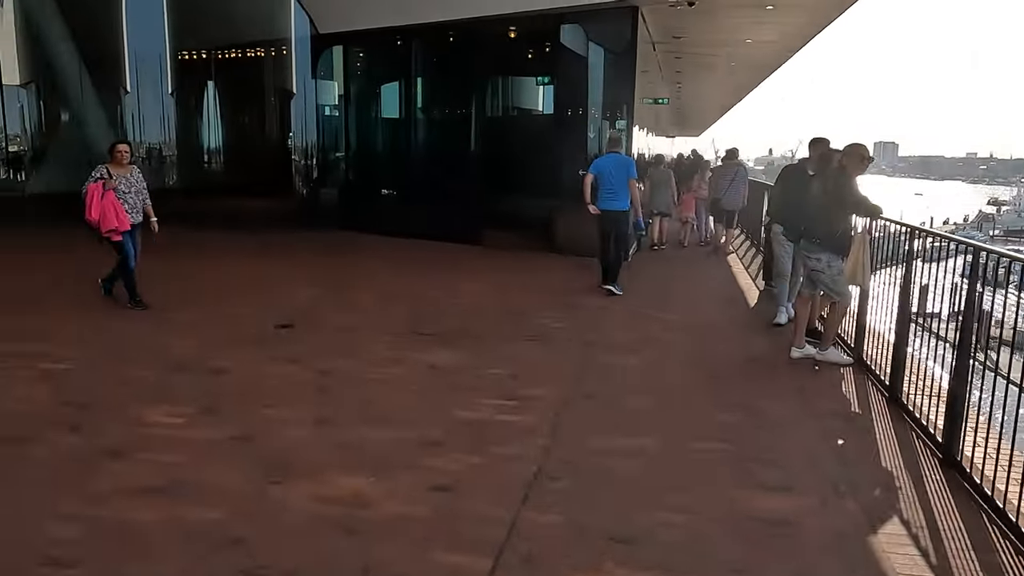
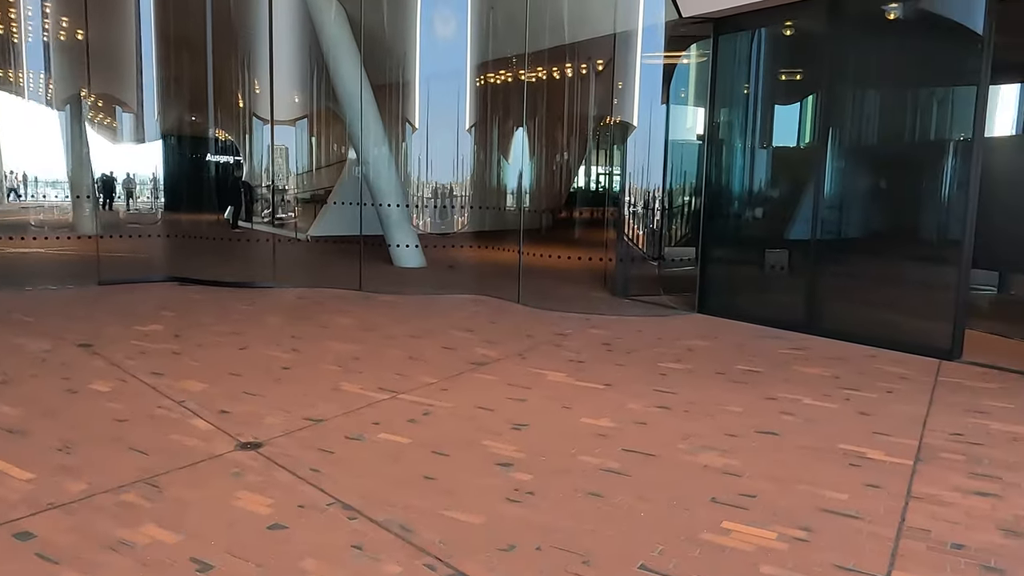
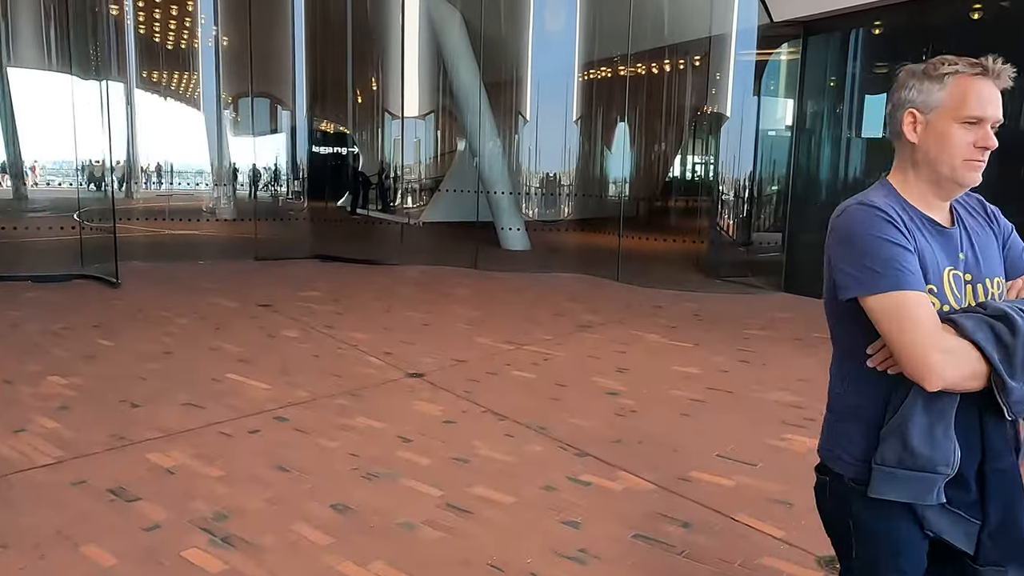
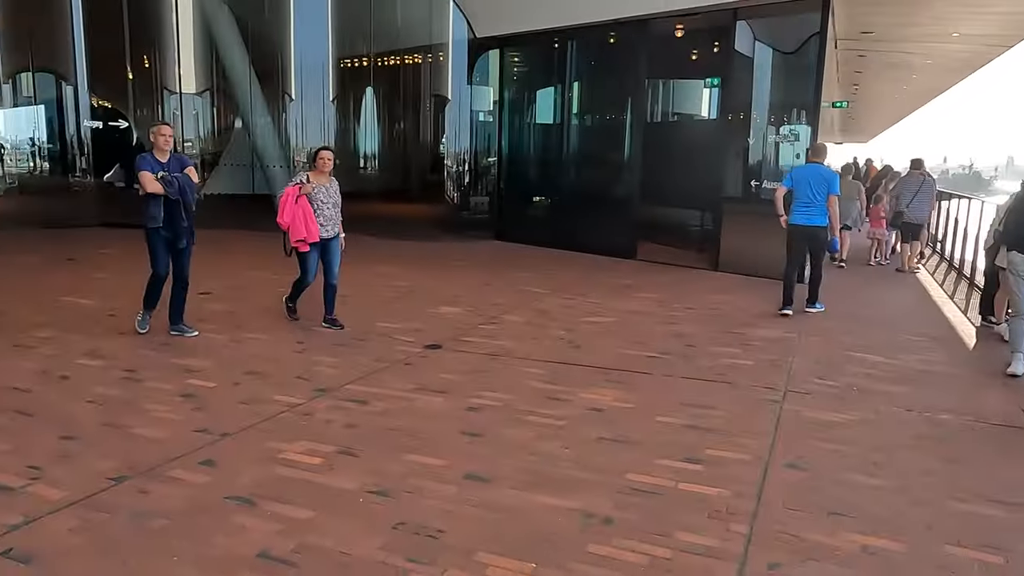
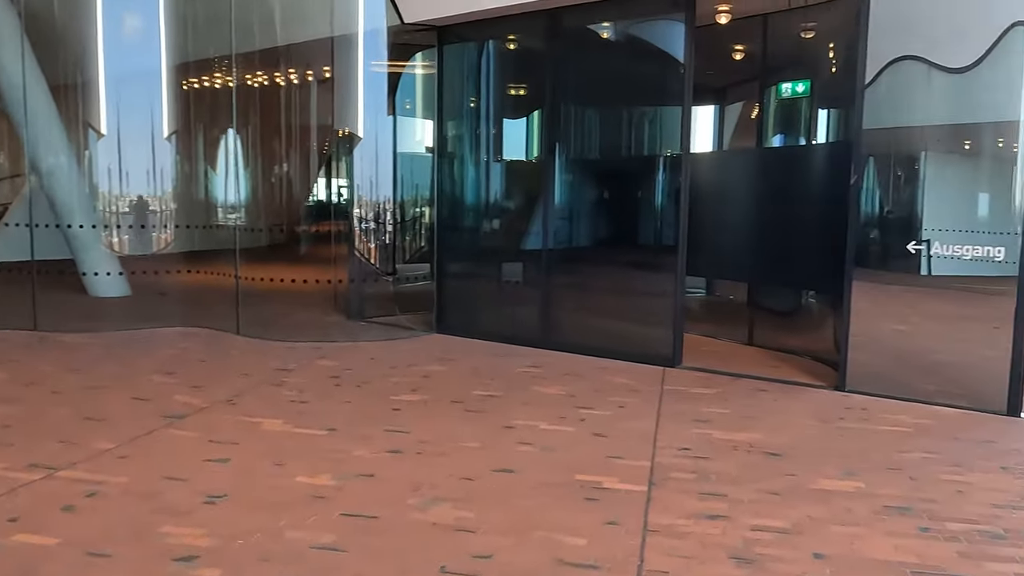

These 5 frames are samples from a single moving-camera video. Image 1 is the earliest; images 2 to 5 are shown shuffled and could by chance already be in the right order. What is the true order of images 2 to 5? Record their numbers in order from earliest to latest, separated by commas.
4, 3, 2, 5
